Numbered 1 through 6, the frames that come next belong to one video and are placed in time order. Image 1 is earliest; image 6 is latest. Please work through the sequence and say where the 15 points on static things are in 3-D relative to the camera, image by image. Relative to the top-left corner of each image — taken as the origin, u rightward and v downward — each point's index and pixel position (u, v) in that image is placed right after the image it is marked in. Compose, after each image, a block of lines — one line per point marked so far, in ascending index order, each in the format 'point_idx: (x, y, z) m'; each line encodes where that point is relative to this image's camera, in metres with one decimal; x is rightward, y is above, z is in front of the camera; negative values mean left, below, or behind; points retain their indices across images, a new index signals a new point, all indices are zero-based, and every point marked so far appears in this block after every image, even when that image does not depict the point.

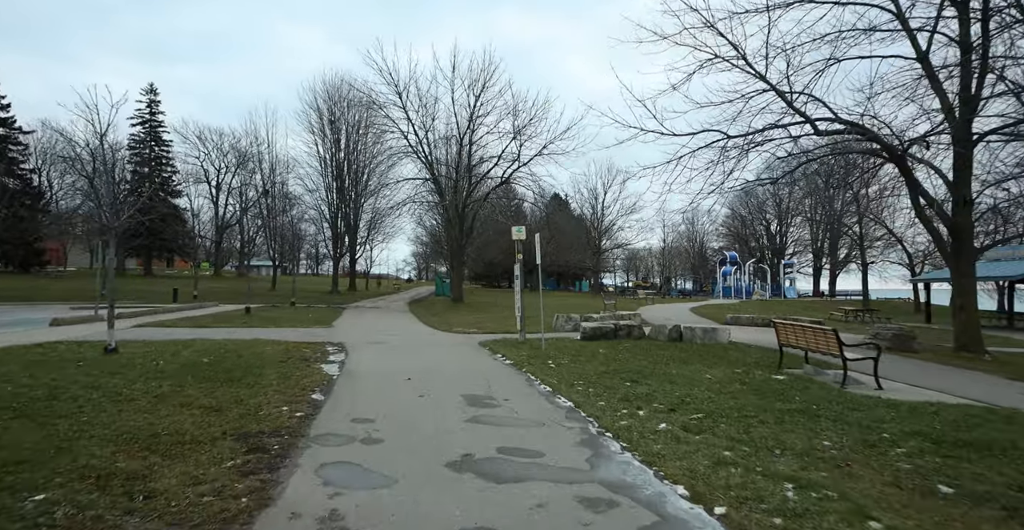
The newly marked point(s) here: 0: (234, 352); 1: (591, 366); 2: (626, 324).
0: (-5.7, -1.8, +11.1) m
1: (+1.6, -2.0, +10.9) m
2: (+3.4, -1.7, +16.2) m
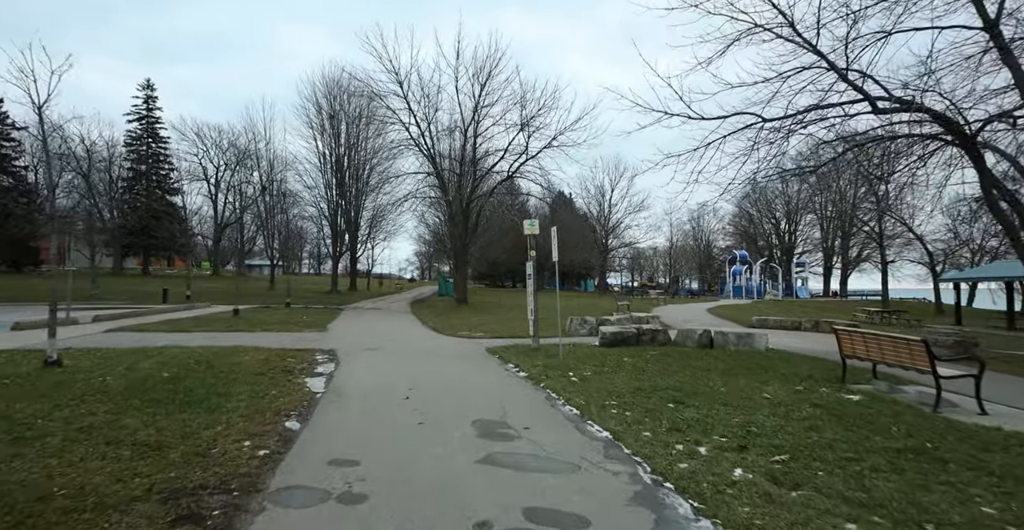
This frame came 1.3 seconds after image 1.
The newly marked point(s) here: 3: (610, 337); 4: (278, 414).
0: (-5.4, -1.7, +9.6) m
1: (+1.8, -2.0, +9.3) m
2: (+3.7, -1.7, +14.7) m
3: (+2.5, -1.9, +14.4) m
4: (-2.9, -1.8, +6.8) m
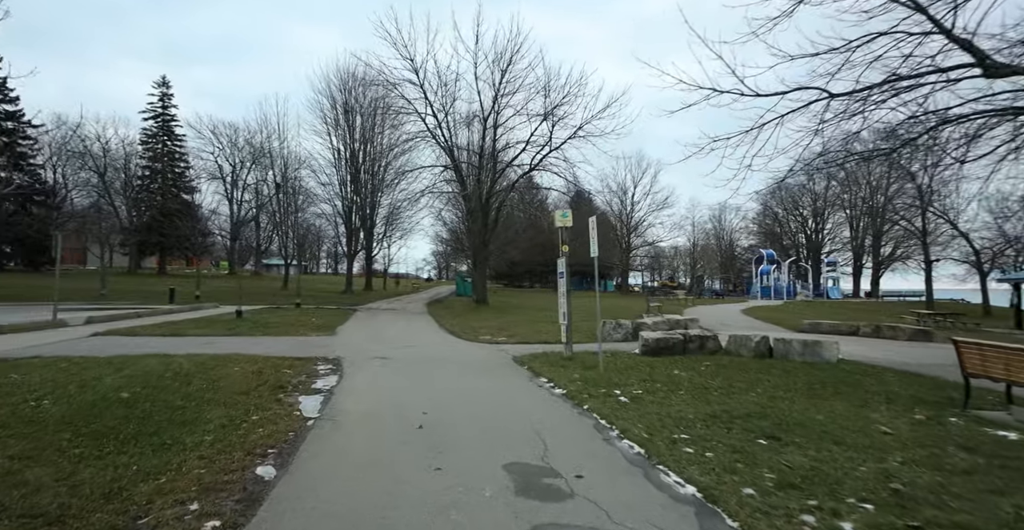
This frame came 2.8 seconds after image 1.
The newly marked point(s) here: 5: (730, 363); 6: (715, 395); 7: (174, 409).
0: (-4.9, -1.7, +8.1) m
1: (+2.3, -1.9, +7.6) m
2: (+4.4, -1.6, +12.9) m
3: (+3.2, -1.8, +12.6) m
4: (-2.5, -1.8, +5.2) m
5: (+4.4, -2.0, +11.2) m
6: (+3.0, -1.9, +8.1) m
7: (-3.9, -1.7, +6.4) m
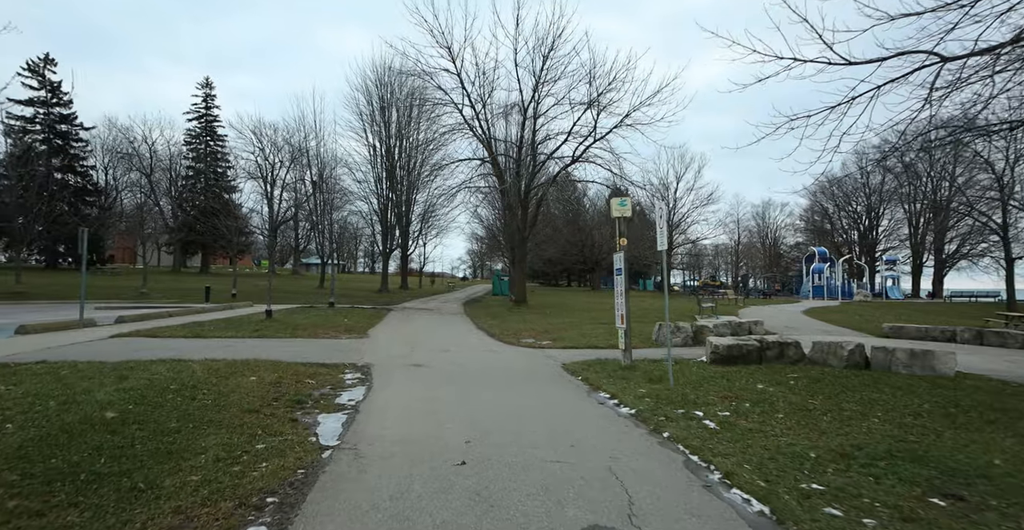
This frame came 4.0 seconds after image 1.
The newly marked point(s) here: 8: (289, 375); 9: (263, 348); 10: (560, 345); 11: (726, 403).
0: (-4.1, -1.6, +7.0) m
1: (+3.0, -1.8, +6.0) m
2: (+5.4, -1.5, +11.2) m
3: (+4.2, -1.7, +11.0) m
4: (-1.9, -1.7, +3.9) m
5: (+5.3, -1.9, +9.4) m
6: (+3.7, -1.8, +6.5) m
7: (-3.3, -1.6, +5.2) m
8: (-3.5, -1.7, +8.6) m
9: (-5.2, -1.7, +11.5) m
10: (+1.3, -2.1, +14.8) m
11: (+2.9, -1.9, +7.6) m
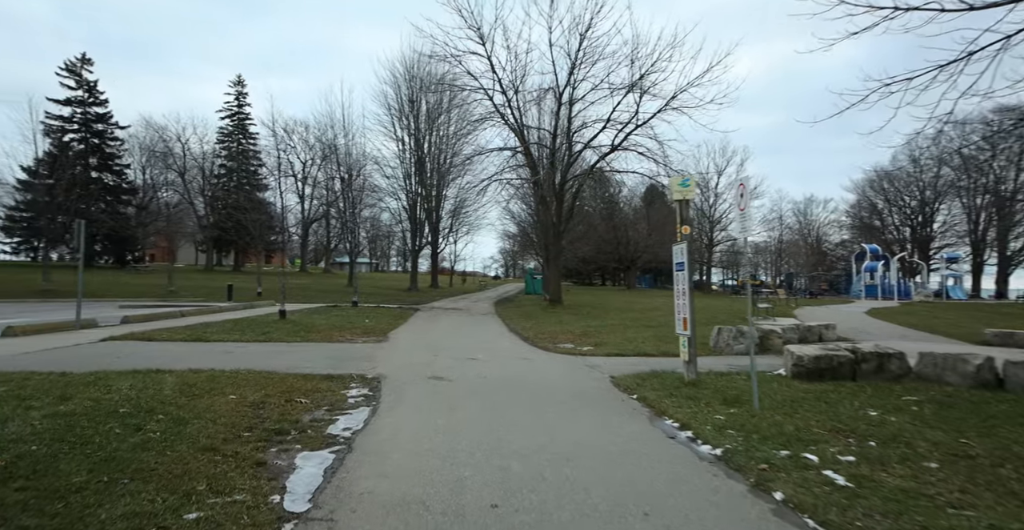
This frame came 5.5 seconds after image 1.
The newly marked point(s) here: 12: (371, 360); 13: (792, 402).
0: (-3.7, -1.5, +5.4) m
1: (+3.4, -1.7, +4.1) m
2: (+6.0, -1.4, +9.1) m
3: (+4.8, -1.6, +9.0) m
4: (-1.7, -1.6, +2.3) m
5: (+5.9, -1.8, +7.4) m
6: (+4.1, -1.7, +4.5) m
7: (-3.0, -1.5, +3.6) m
8: (-2.9, -1.6, +7.0) m
9: (-4.5, -1.6, +10.0) m
10: (+2.1, -2.0, +12.9) m
11: (+3.4, -1.8, +5.6) m
12: (-2.6, -1.8, +10.2) m
13: (+3.7, -1.8, +7.3) m
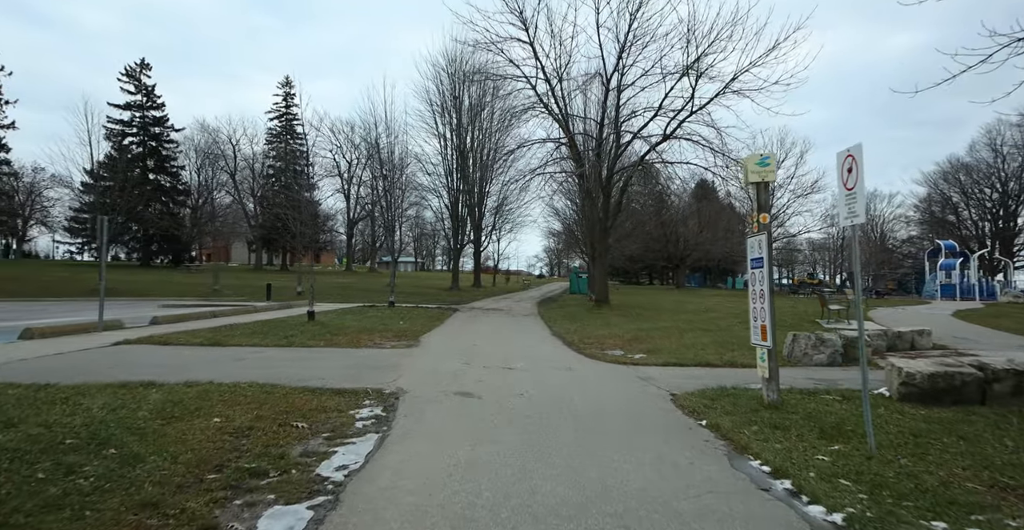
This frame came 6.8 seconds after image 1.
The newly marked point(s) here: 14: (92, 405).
0: (-3.4, -1.5, +4.4) m
1: (+3.5, -1.7, +2.4) m
2: (+6.6, -1.4, +7.2) m
3: (+5.4, -1.6, +7.2) m
4: (-1.6, -1.6, +1.1) m
5: (+6.3, -1.7, +5.5) m
6: (+4.3, -1.7, +2.9) m
7: (-2.8, -1.5, +2.5) m
8: (-2.5, -1.6, +5.9) m
9: (-3.8, -1.6, +9.0) m
10: (+3.0, -2.0, +11.4) m
11: (+3.7, -1.8, +4.0) m
12: (-2.0, -1.7, +9.0) m
13: (+4.1, -1.7, +5.6) m
14: (-4.3, -1.4, +5.7) m
